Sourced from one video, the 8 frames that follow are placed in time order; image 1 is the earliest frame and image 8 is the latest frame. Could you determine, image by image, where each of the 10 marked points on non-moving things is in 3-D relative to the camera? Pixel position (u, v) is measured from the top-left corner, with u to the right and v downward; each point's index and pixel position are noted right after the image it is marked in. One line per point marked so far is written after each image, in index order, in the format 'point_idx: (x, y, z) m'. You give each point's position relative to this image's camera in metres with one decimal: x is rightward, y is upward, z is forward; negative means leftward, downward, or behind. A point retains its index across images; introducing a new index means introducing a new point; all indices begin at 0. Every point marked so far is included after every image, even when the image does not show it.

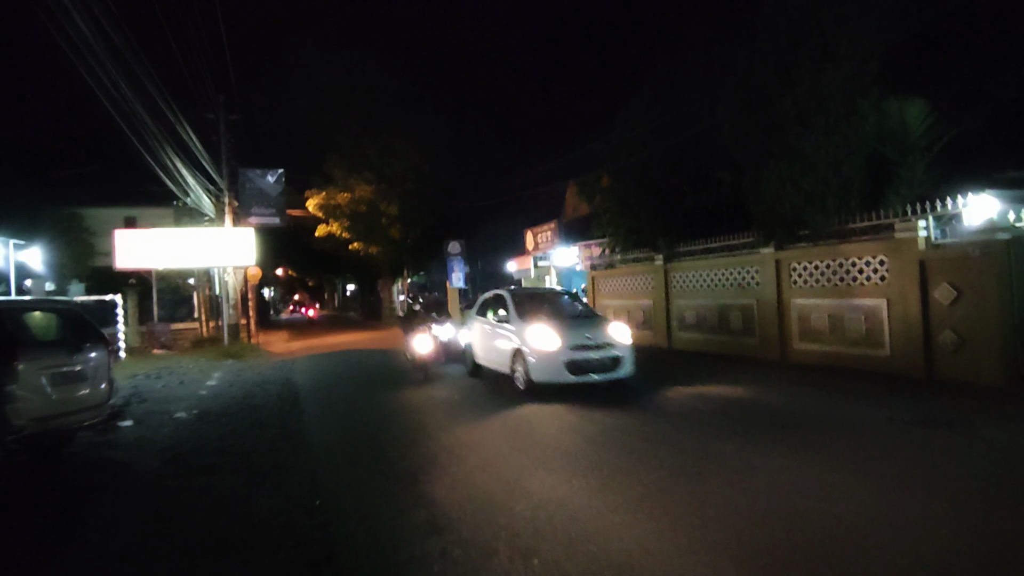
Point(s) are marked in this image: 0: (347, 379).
0: (-4.5, -2.7, +15.4) m
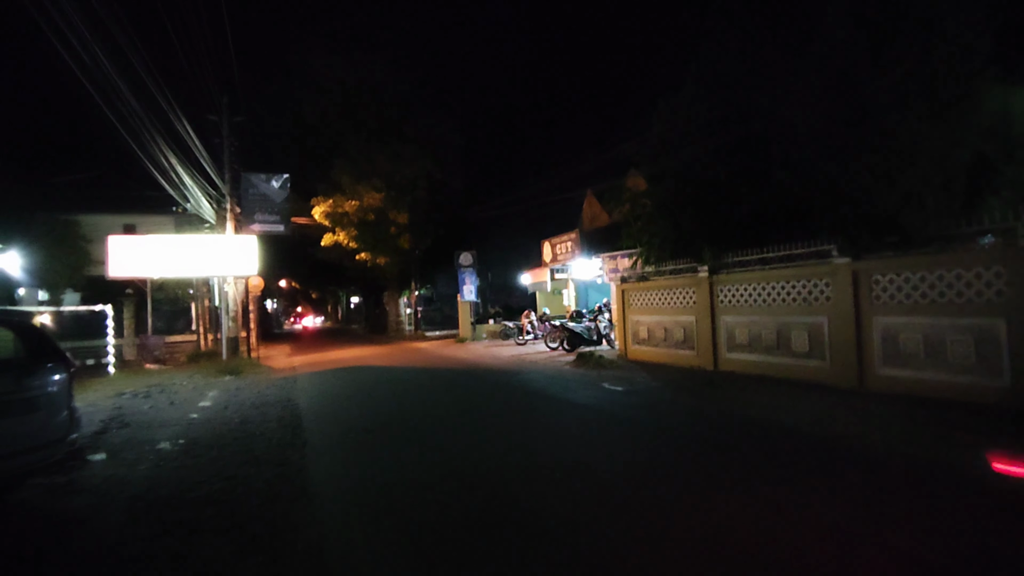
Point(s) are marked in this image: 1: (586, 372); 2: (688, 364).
0: (-3.8, -2.9, +13.7) m
1: (+2.2, -2.6, +17.0) m
2: (+4.9, -2.1, +16.1) m
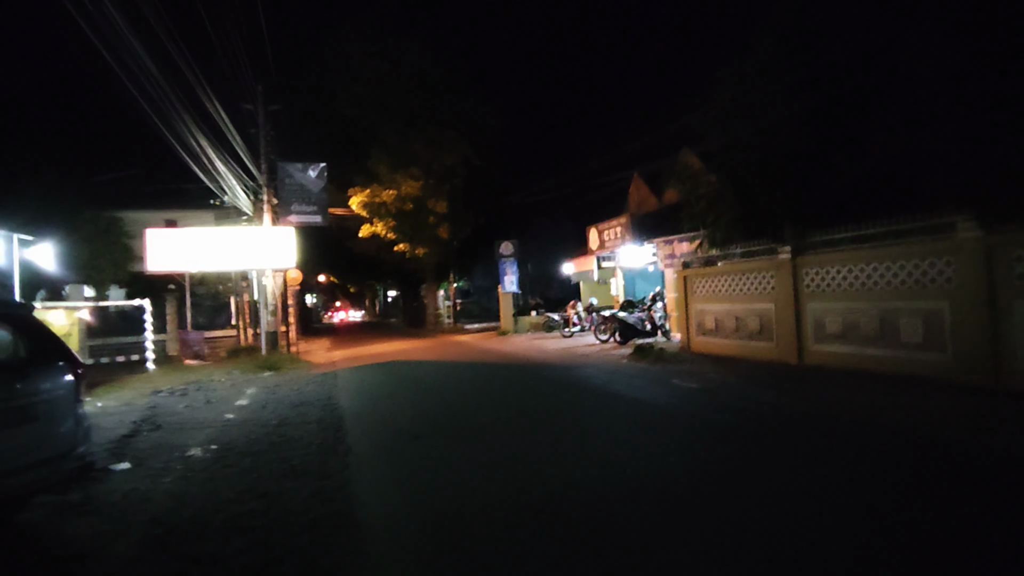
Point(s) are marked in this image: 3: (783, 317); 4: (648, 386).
0: (-2.5, -2.7, +12.5) m
1: (+3.7, -2.2, +15.5) m
2: (+6.4, -1.7, +14.4) m
3: (+6.5, -0.7, +13.7) m
4: (+3.2, -2.4, +13.4) m
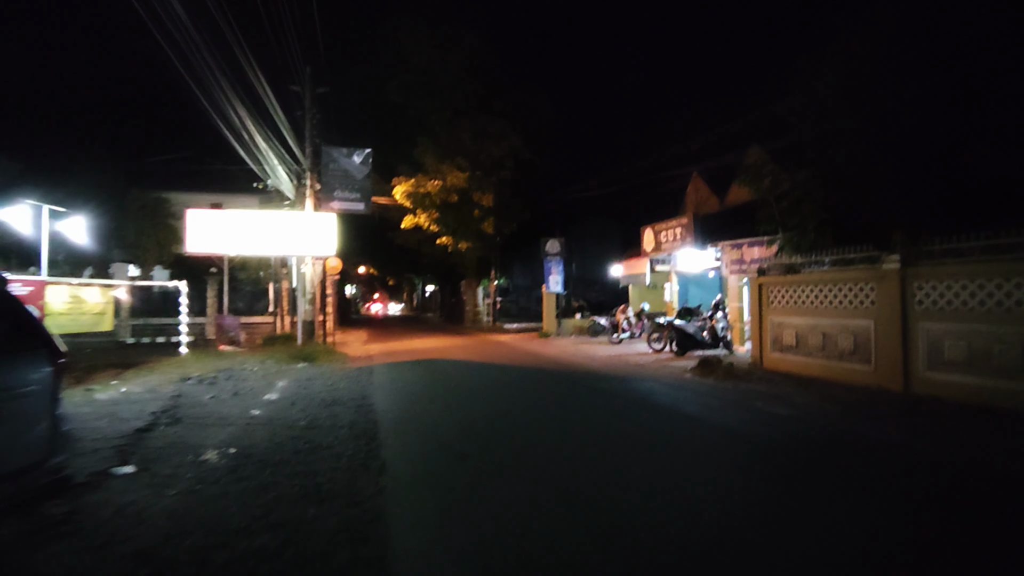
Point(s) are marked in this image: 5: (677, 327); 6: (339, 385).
0: (-1.4, -2.5, +11.2) m
1: (+4.9, -2.4, +13.7) m
2: (+7.6, -2.0, +12.5) m
3: (+7.7, -1.0, +11.8) m
4: (+4.3, -2.5, +11.7) m
5: (+5.8, -1.3, +19.9) m
6: (-4.6, -2.6, +15.1) m
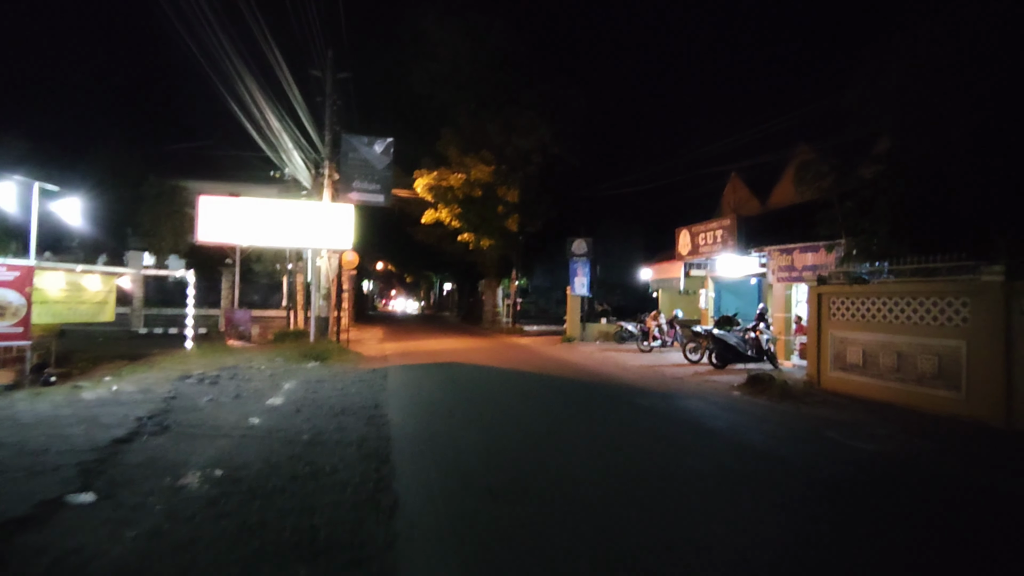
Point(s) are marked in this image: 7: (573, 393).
0: (-0.9, -2.5, +9.8) m
1: (+5.5, -2.6, +12.2) m
2: (+8.2, -2.3, +10.9) m
3: (+8.4, -1.3, +10.1) m
4: (+4.9, -2.7, +10.1) m
5: (+6.6, -1.6, +18.3) m
6: (-3.9, -2.5, +13.8) m
7: (+1.5, -2.6, +13.9) m
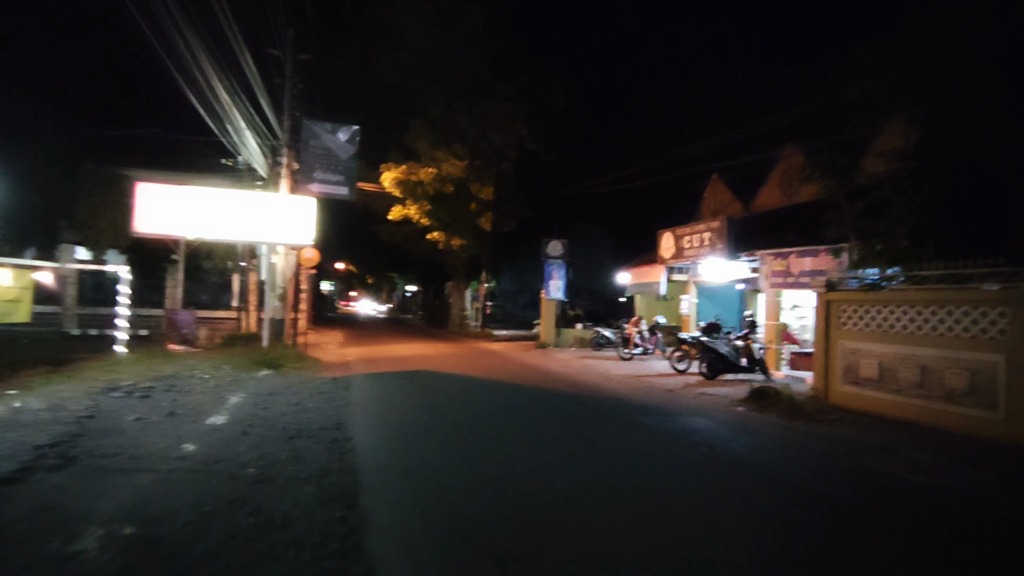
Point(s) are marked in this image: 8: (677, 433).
0: (-1.0, -2.5, +8.2) m
1: (+5.2, -2.7, +11.0) m
2: (+8.0, -2.5, +9.9) m
3: (+8.2, -1.4, +9.1) m
4: (+4.7, -2.8, +8.9) m
5: (+5.9, -1.7, +17.2) m
6: (-4.3, -2.5, +11.9) m
7: (+1.1, -2.6, +12.4) m
8: (+3.1, -2.7, +10.8) m
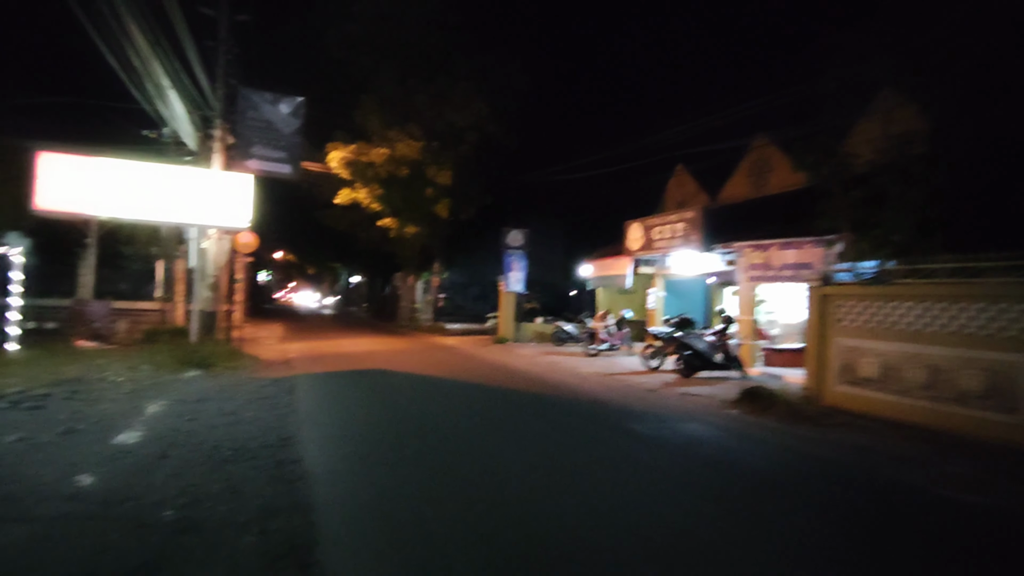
0: (-1.1, -2.4, +6.7) m
1: (+4.9, -2.5, +10.0) m
2: (+7.7, -2.4, +9.2) m
3: (+8.0, -1.3, +8.5) m
4: (+4.5, -2.7, +7.9) m
5: (+5.0, -1.5, +16.2) m
6: (-4.7, -2.3, +10.1) m
7: (+0.6, -2.4, +11.1) m
8: (+2.8, -2.6, +9.6) m
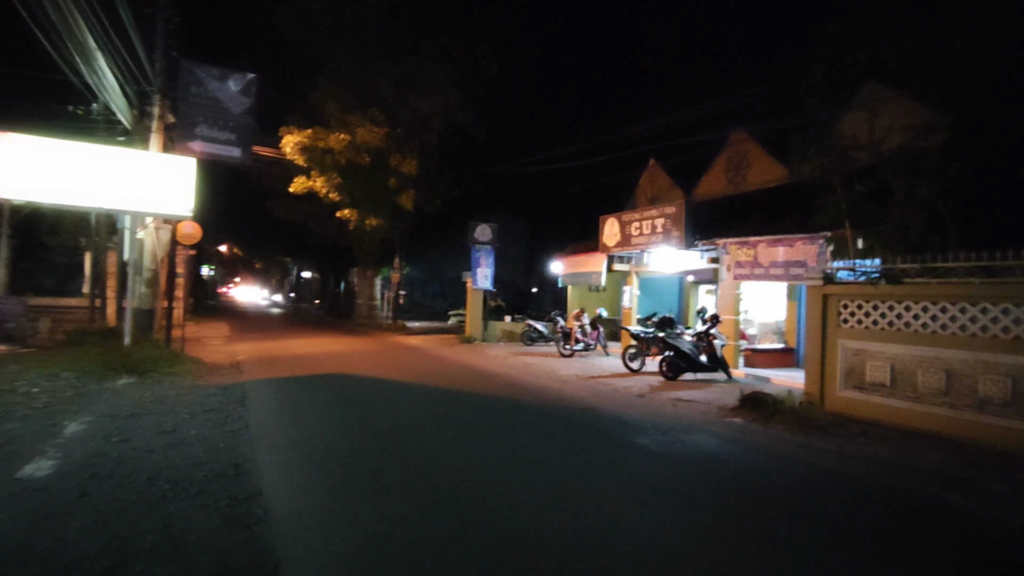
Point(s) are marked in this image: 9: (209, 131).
0: (-0.9, -2.4, +5.4) m
1: (+4.7, -2.5, +9.2) m
2: (+7.6, -2.4, +8.6) m
3: (+8.0, -1.3, +7.9) m
4: (+4.5, -2.7, +7.1) m
5: (+4.3, -1.5, +15.4) m
6: (-4.8, -2.2, +8.5) m
7: (+0.4, -2.4, +10.0) m
8: (+2.7, -2.6, +8.7) m
9: (-9.6, +4.9, +17.8) m
